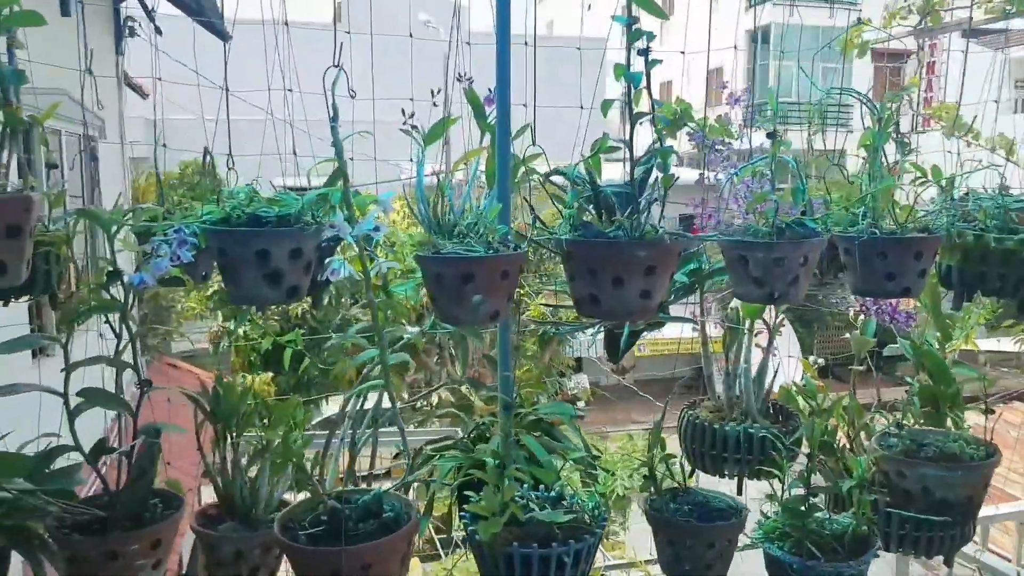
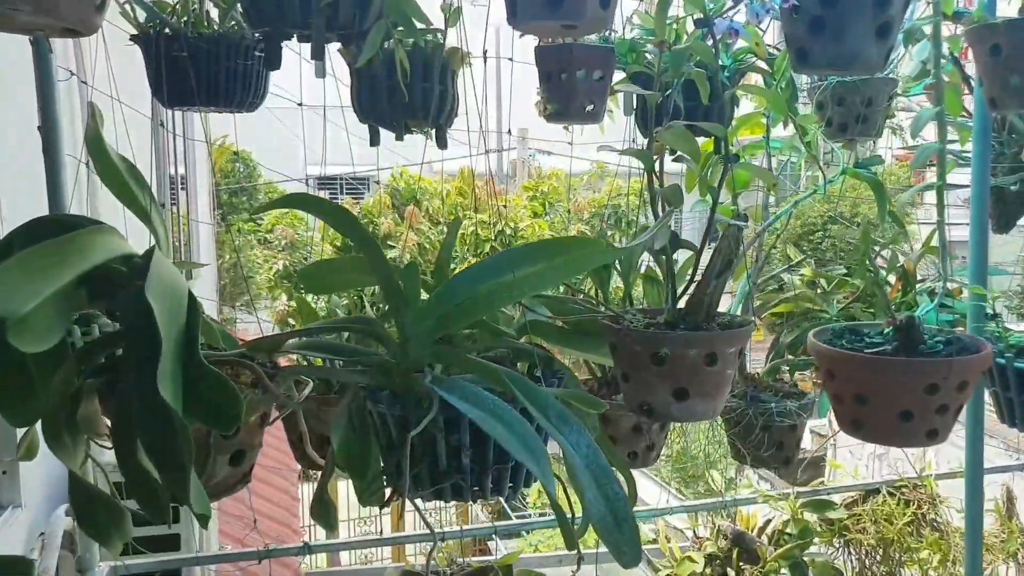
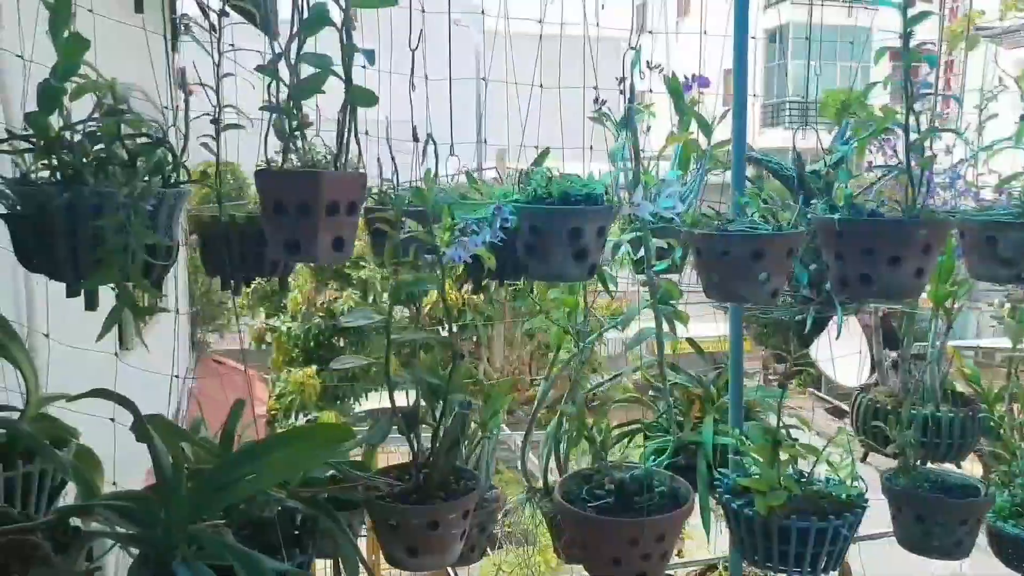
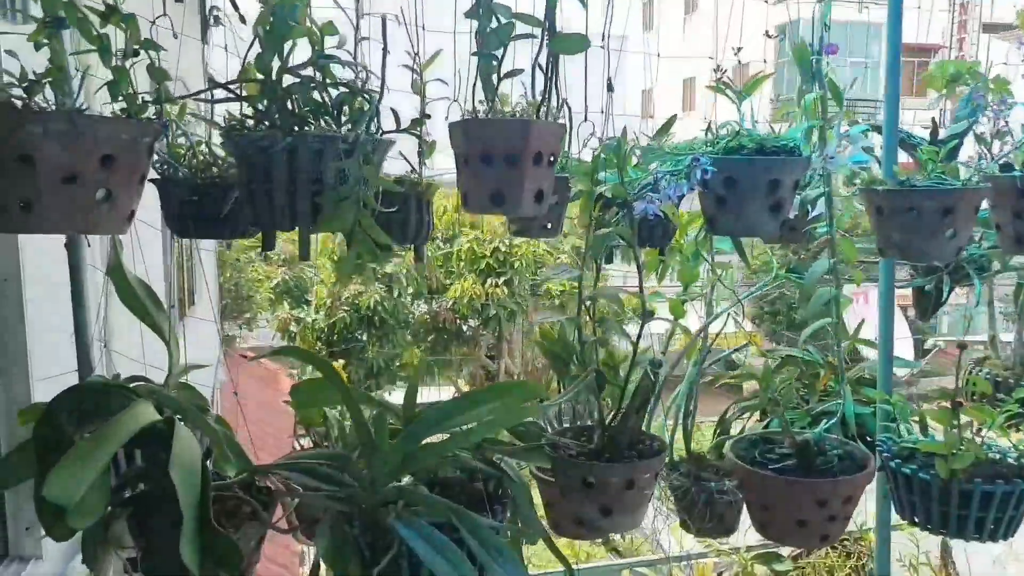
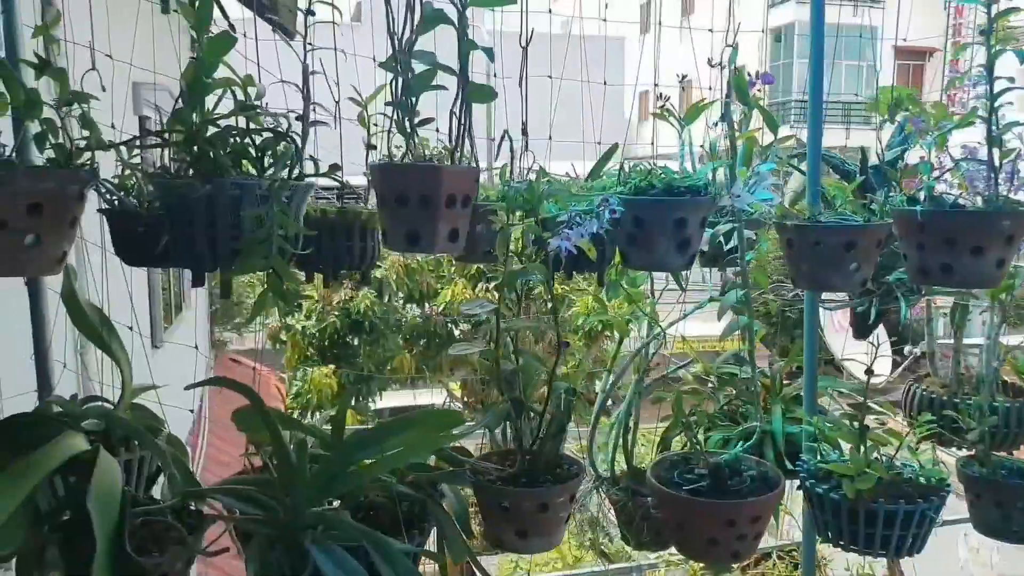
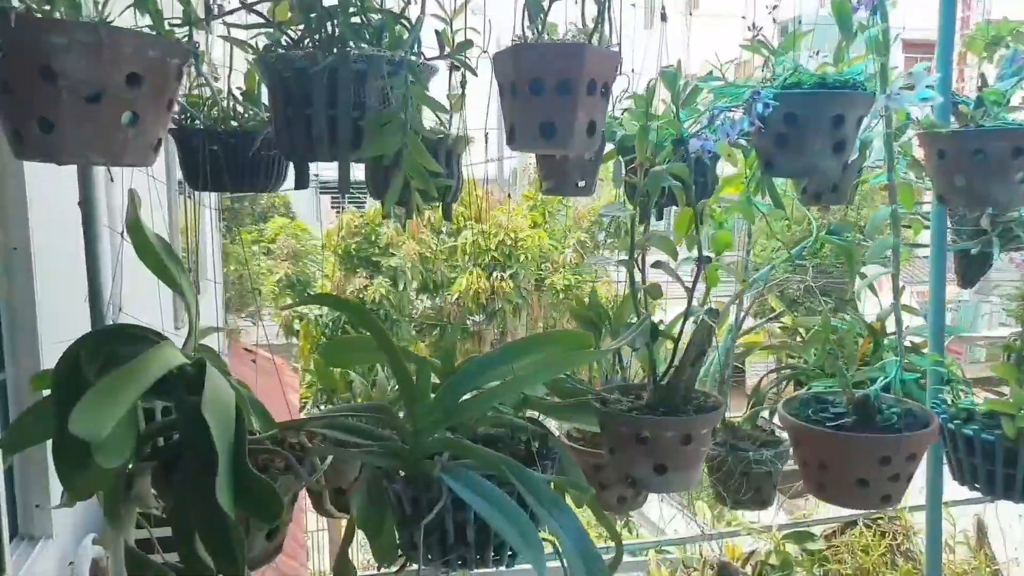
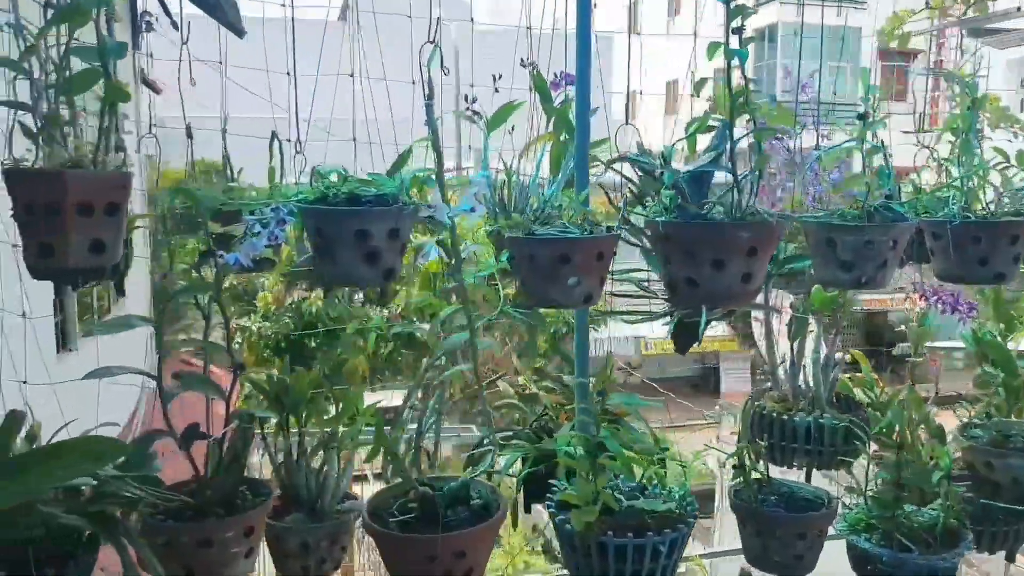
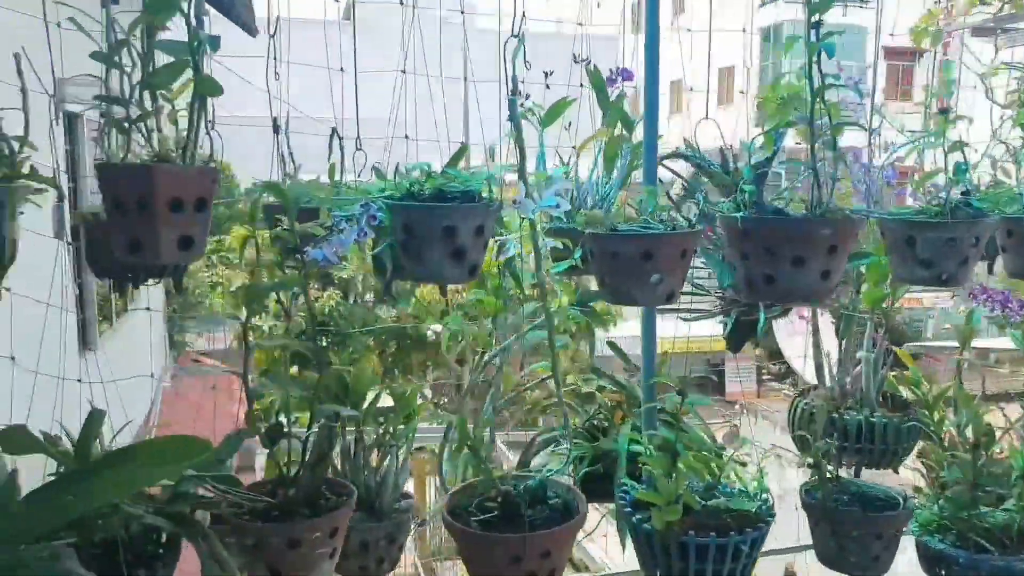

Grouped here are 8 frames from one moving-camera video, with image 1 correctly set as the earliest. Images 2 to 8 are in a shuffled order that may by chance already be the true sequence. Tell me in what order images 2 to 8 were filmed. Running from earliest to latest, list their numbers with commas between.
7, 8, 3, 5, 4, 6, 2
